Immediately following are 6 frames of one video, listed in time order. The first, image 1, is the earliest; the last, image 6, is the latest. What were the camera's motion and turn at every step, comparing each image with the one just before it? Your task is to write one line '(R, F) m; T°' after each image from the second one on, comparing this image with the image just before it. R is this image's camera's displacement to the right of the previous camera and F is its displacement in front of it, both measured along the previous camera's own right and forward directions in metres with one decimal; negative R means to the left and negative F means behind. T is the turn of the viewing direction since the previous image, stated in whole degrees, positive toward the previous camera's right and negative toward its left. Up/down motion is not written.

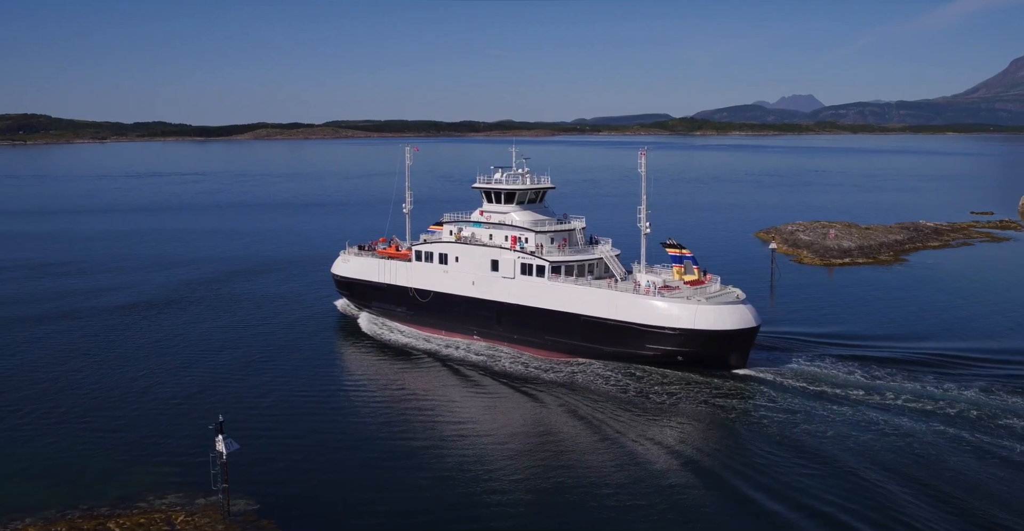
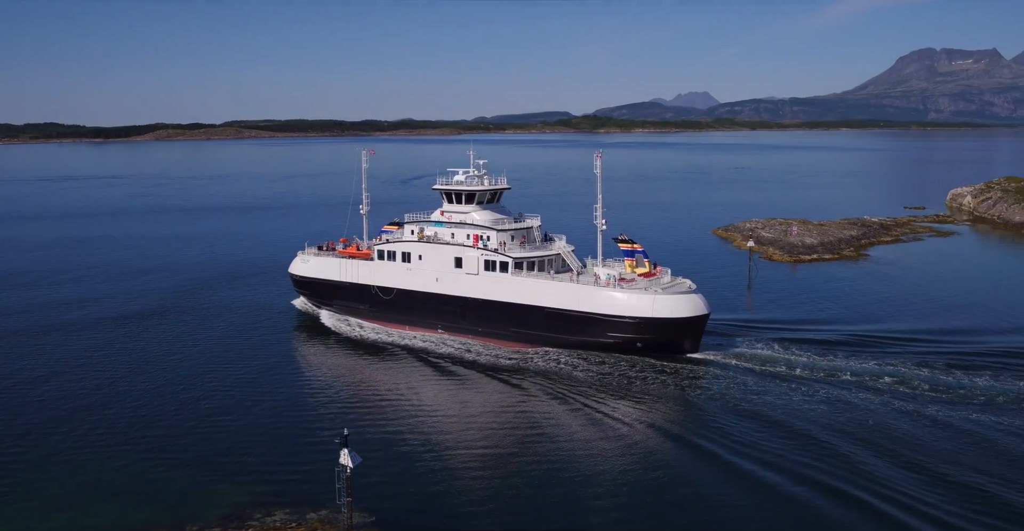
(-1.6, -1.7) m; +5°
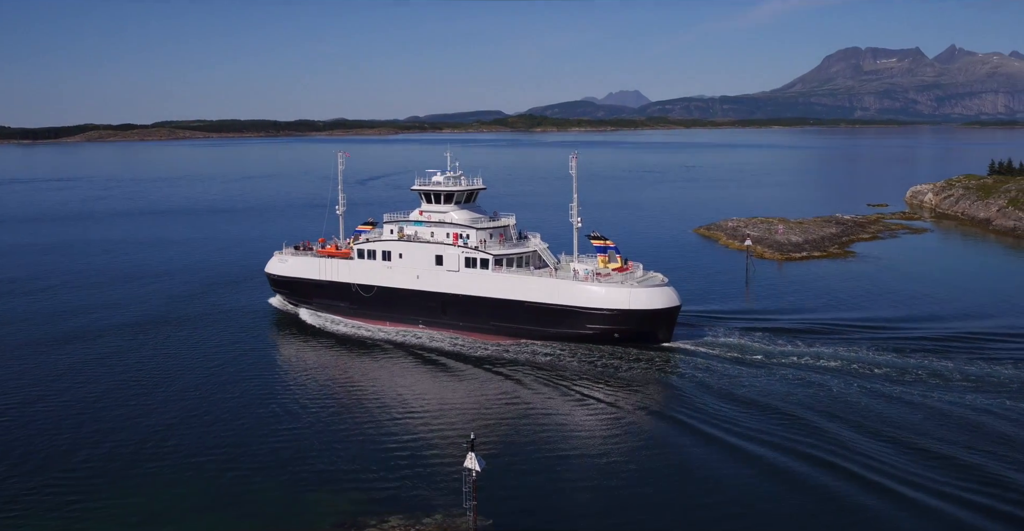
(-1.2, -1.3) m; +3°
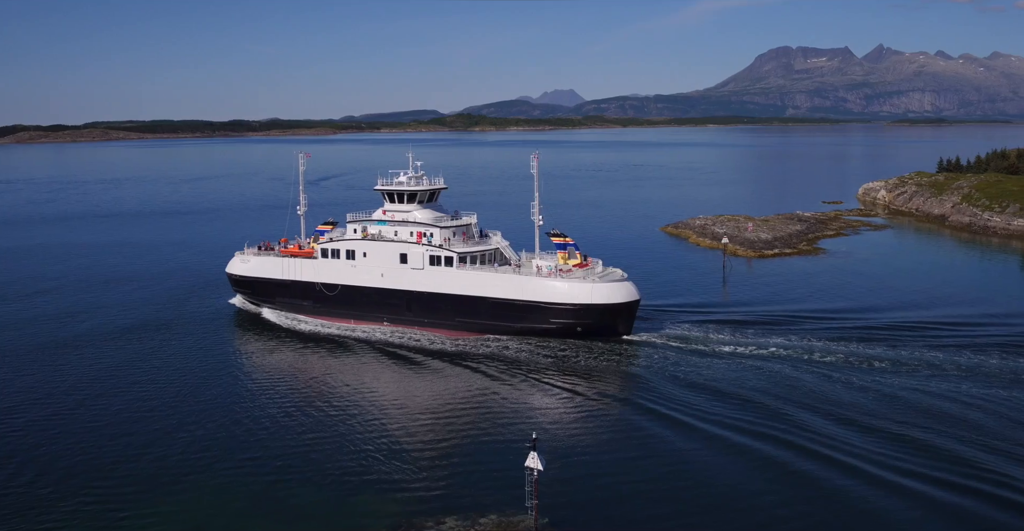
(-0.6, -0.8) m; +3°
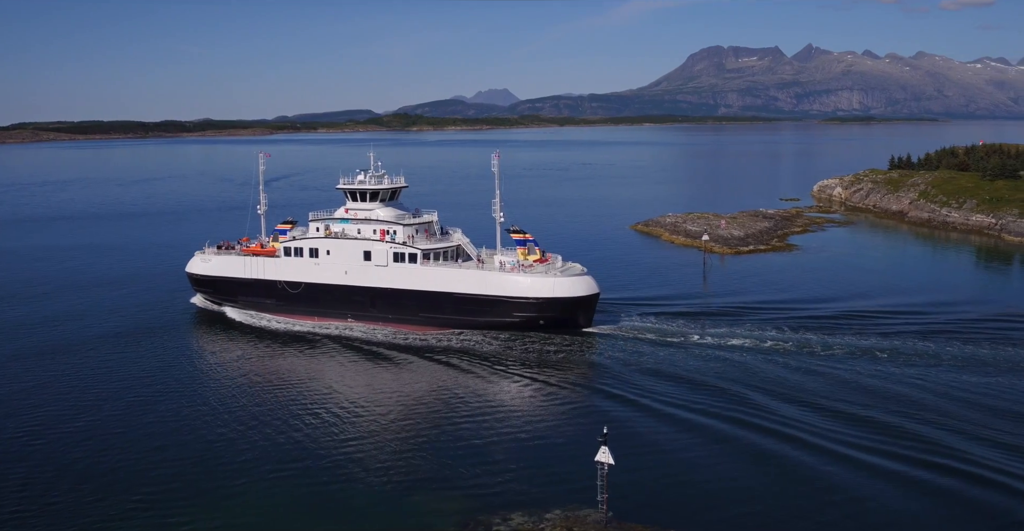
(-0.6, -0.9) m; +3°
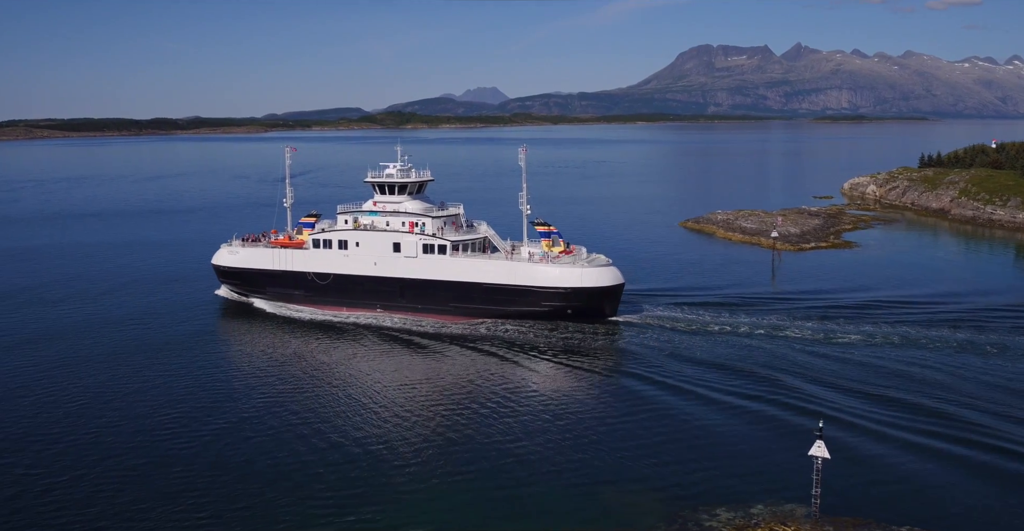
(-1.1, -0.8) m; 0°
